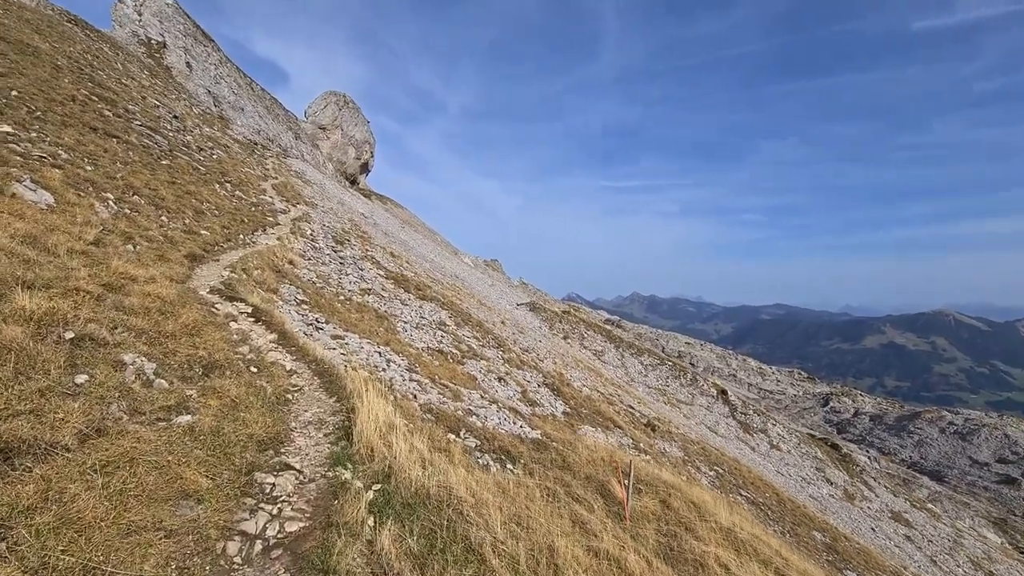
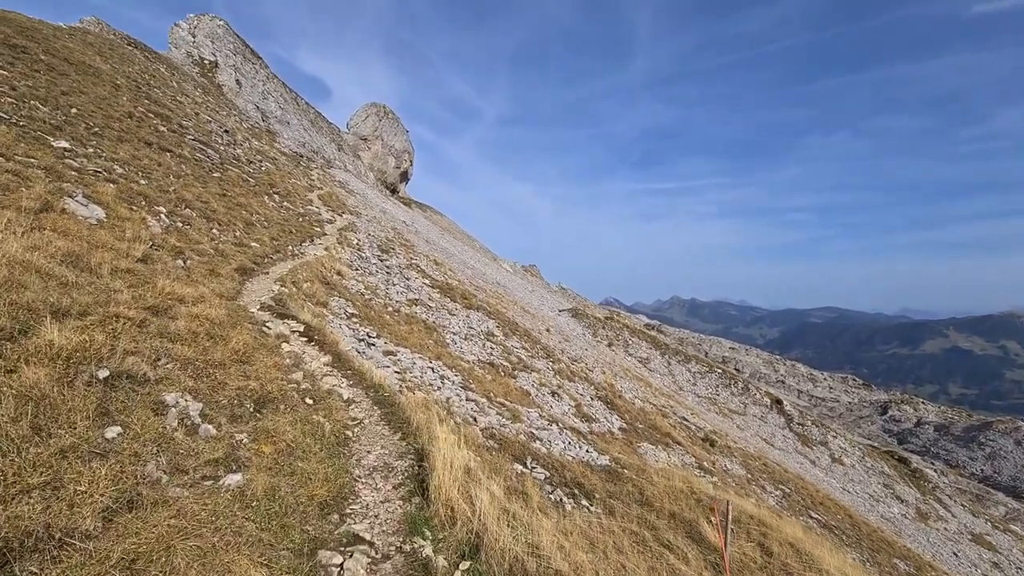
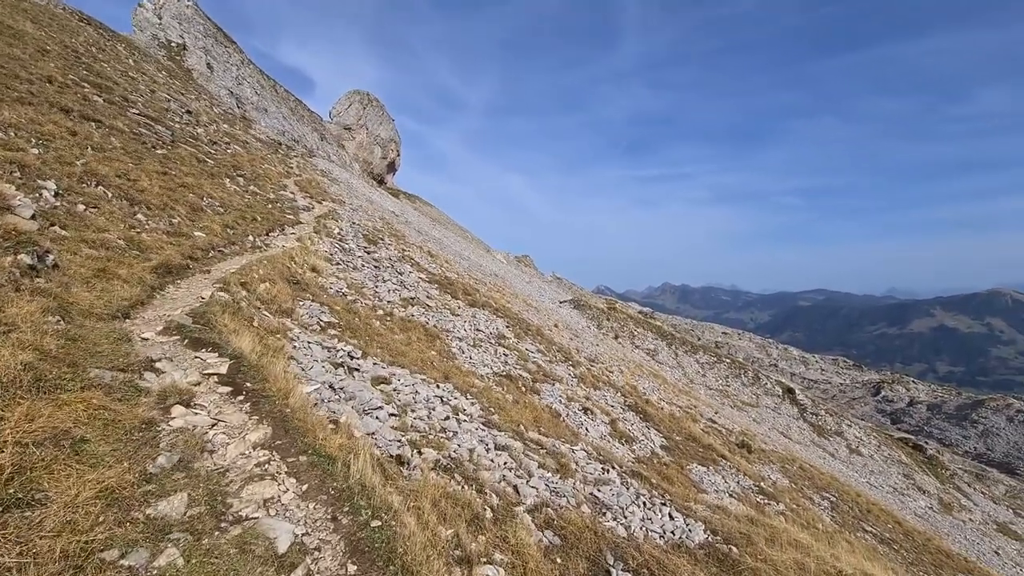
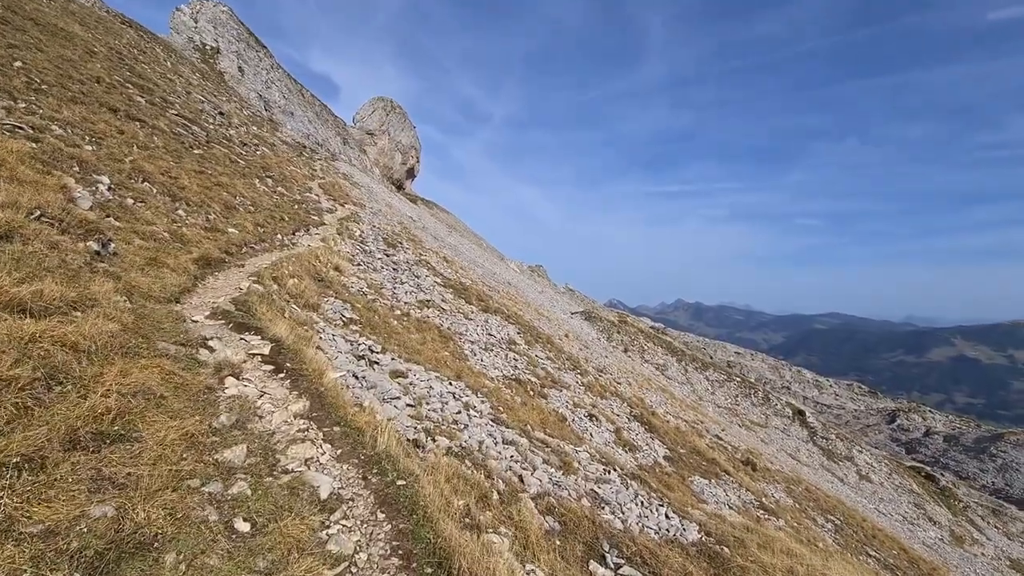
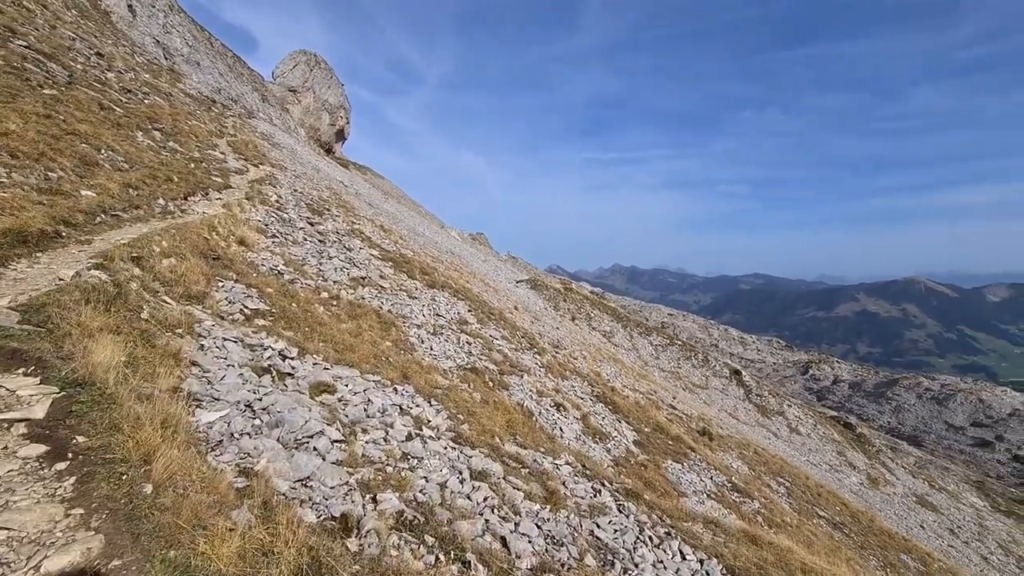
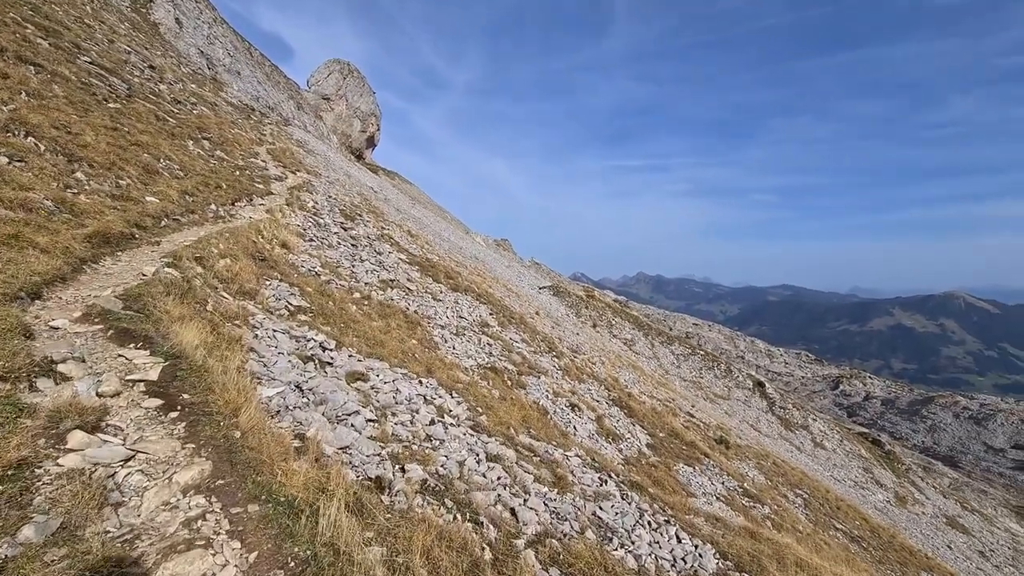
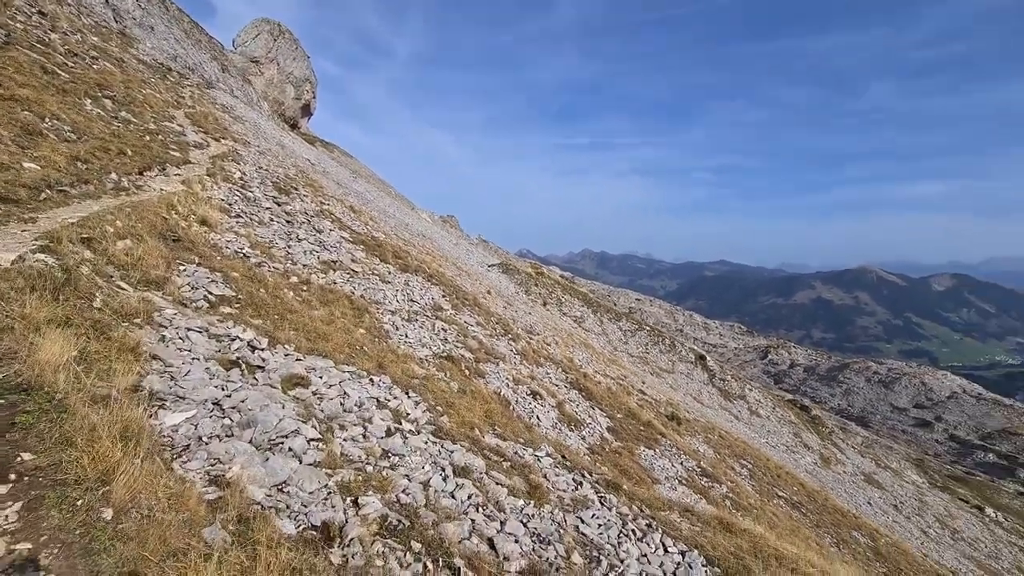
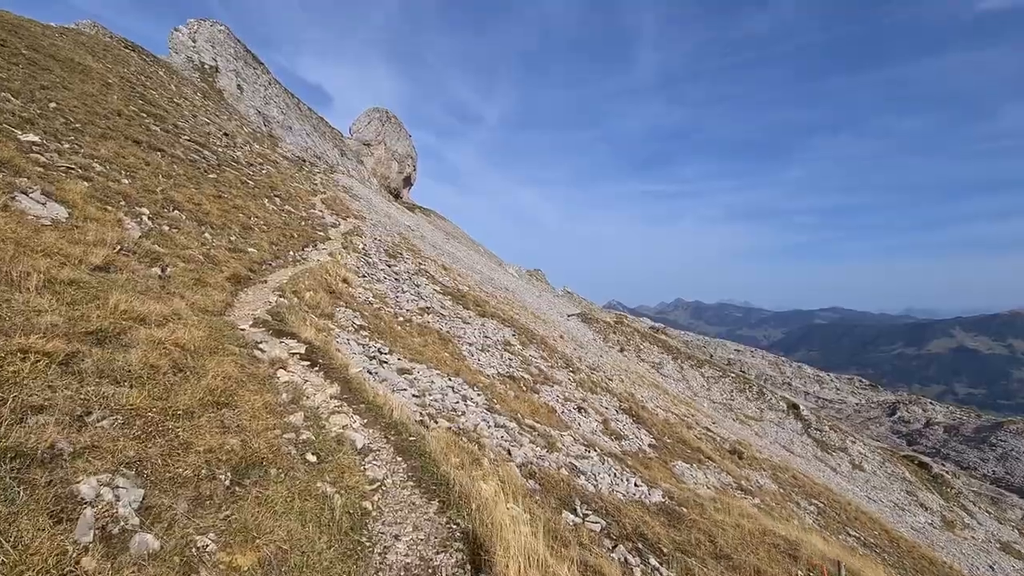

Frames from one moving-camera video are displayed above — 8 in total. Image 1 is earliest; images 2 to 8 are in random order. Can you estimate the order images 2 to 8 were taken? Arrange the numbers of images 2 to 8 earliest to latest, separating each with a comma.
2, 8, 4, 3, 6, 5, 7
